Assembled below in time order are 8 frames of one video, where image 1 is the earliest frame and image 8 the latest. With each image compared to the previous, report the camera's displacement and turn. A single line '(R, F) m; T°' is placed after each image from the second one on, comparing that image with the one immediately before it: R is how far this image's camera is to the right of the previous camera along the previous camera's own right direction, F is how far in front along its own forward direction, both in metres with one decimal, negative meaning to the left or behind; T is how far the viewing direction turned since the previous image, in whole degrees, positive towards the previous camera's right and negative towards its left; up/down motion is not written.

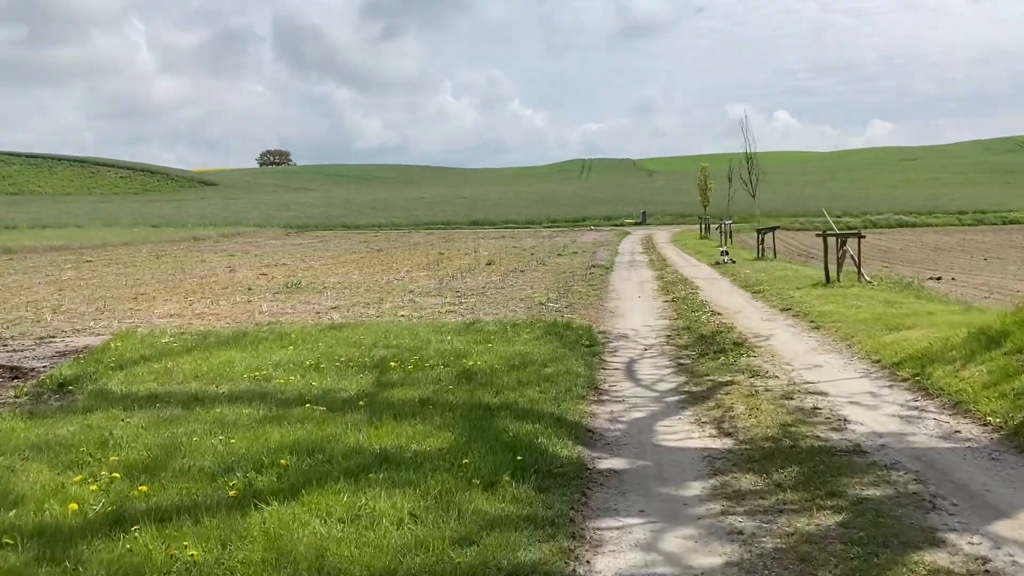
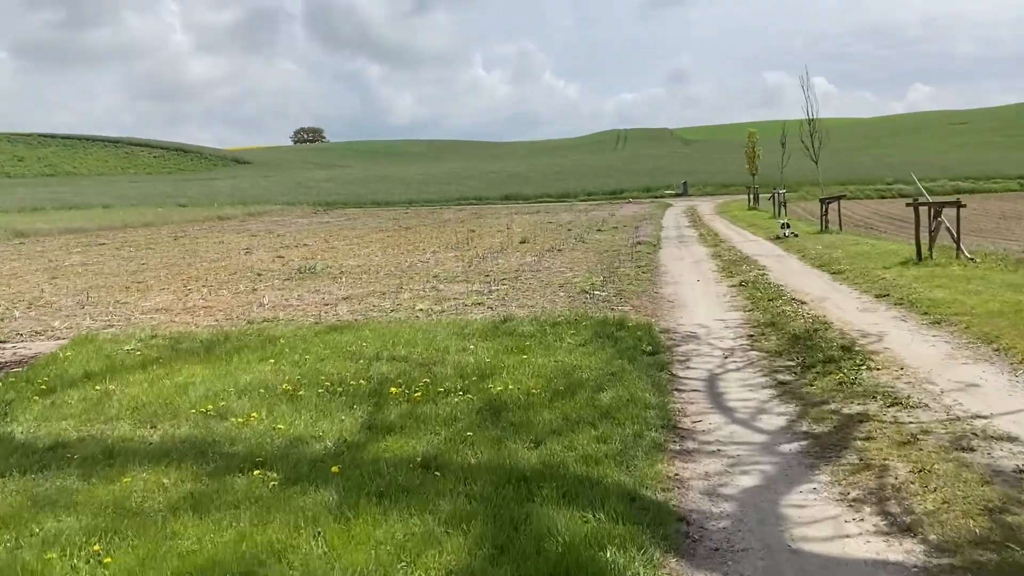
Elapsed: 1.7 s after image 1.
(-0.1, +2.4) m; -2°
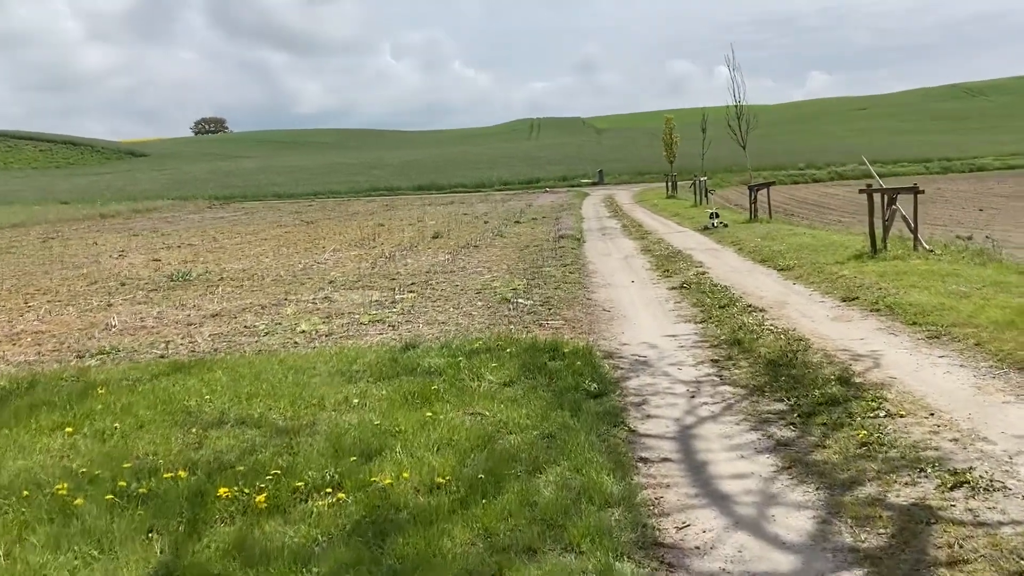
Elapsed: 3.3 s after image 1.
(+0.1, +2.2) m; +6°
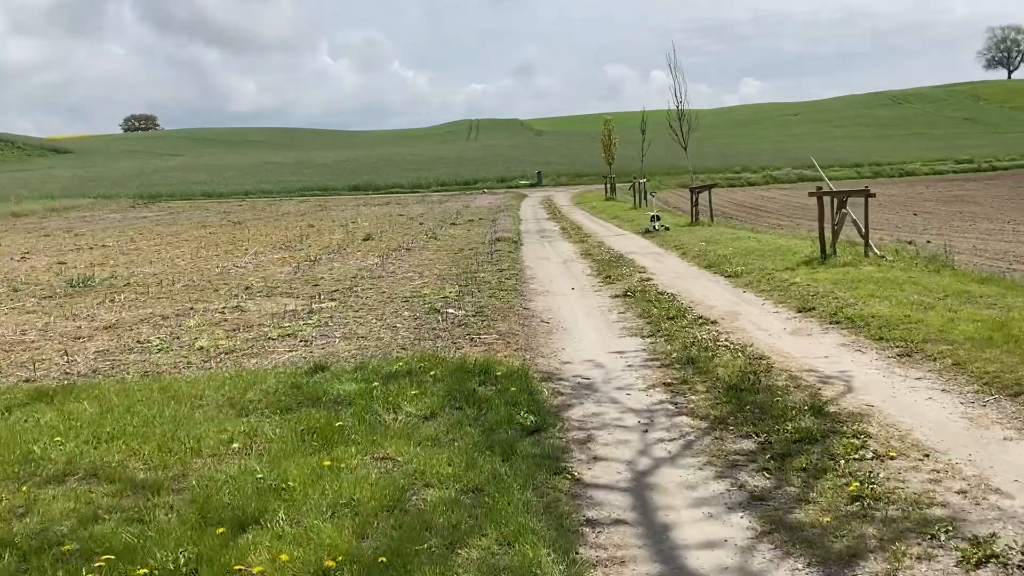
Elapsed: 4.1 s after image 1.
(+0.1, +1.0) m; +4°
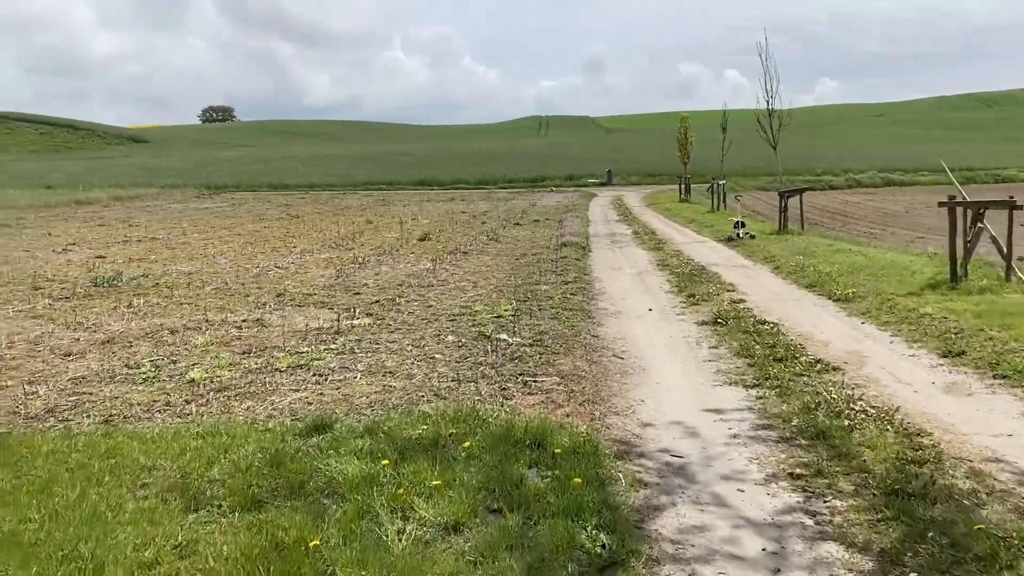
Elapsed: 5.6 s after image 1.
(0.0, +1.9) m; -4°
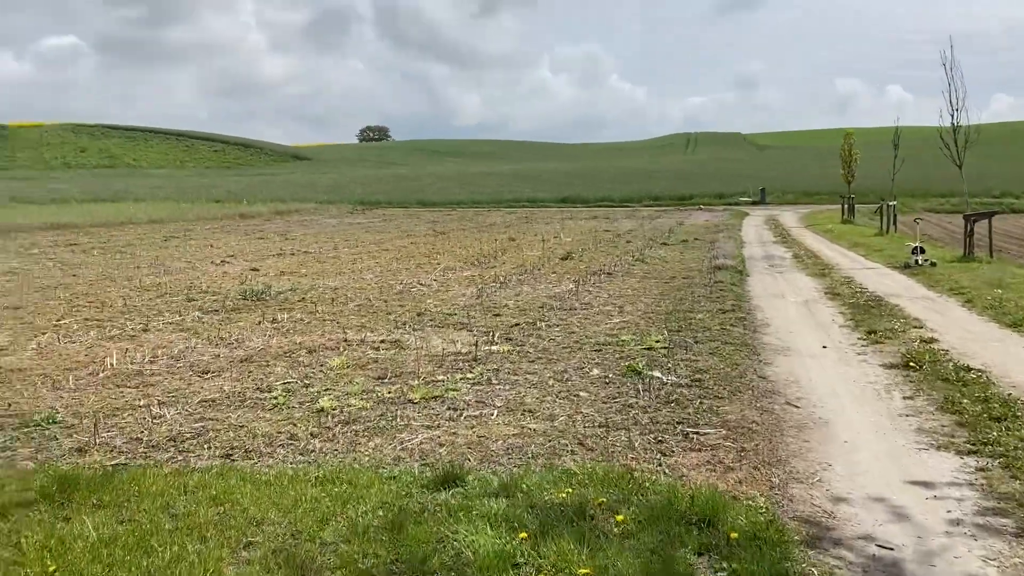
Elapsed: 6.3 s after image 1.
(-0.1, +0.8) m; -9°
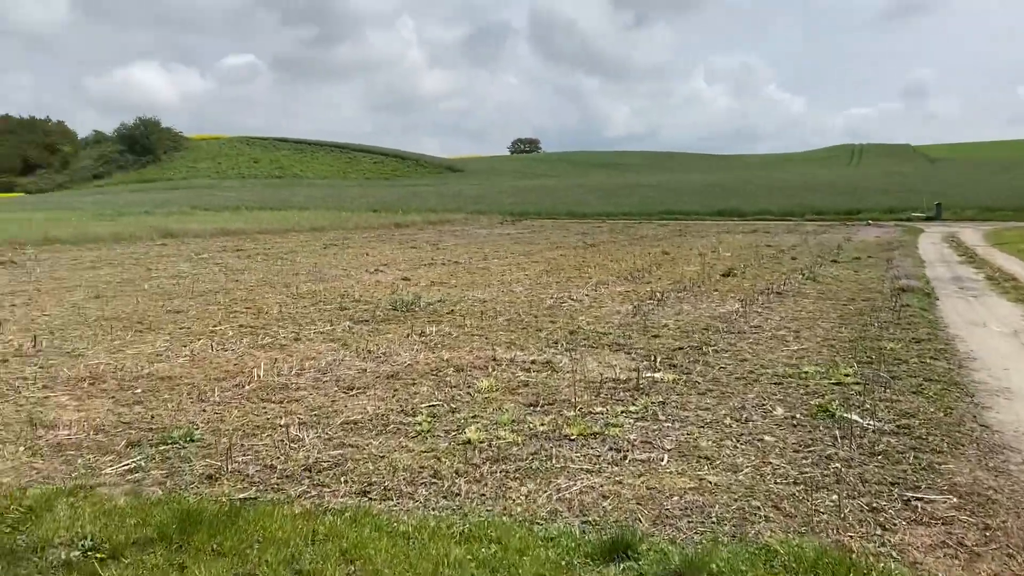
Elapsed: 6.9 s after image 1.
(-0.2, +0.8) m; -10°
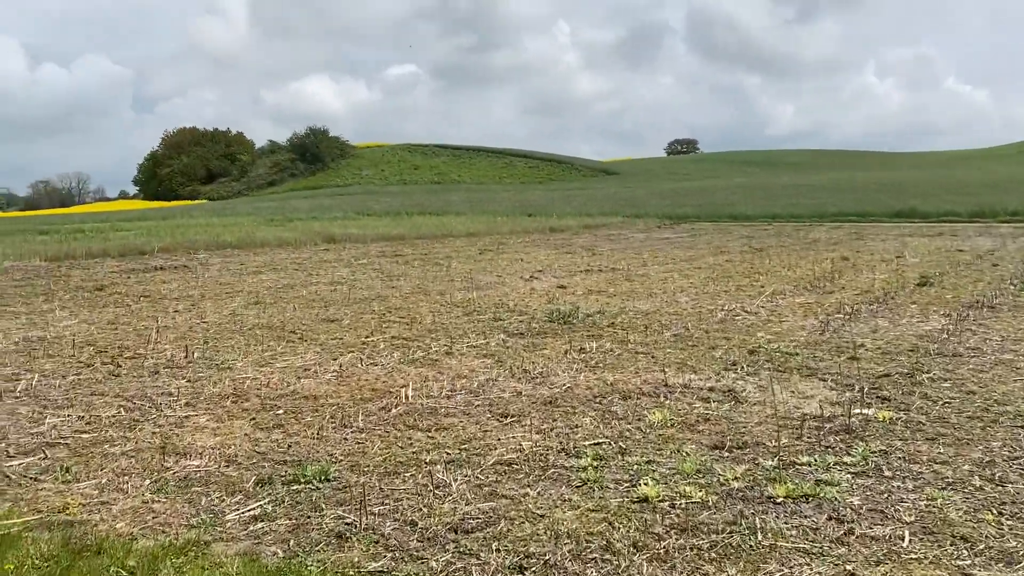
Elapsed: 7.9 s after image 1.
(-0.2, +1.0) m; -10°
